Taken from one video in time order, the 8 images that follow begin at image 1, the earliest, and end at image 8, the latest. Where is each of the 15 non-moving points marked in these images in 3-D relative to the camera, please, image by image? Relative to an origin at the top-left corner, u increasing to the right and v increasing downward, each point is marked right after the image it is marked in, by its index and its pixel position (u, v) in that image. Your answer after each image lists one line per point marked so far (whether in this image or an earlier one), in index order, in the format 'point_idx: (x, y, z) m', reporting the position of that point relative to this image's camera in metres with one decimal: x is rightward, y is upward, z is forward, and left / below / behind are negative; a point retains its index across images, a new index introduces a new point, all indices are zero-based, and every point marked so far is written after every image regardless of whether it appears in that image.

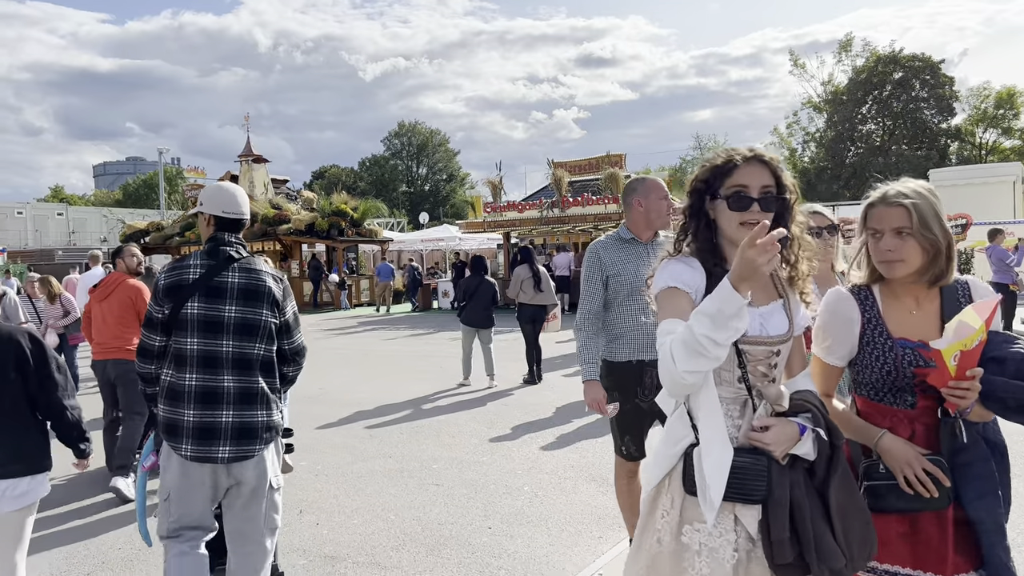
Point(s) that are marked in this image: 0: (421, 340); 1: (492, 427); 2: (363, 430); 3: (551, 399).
0: (-1.7, -1.0, +15.6) m
1: (-0.2, -1.2, +7.0) m
2: (-1.4, -1.2, +7.5) m
3: (+0.4, -1.1, +8.3) m
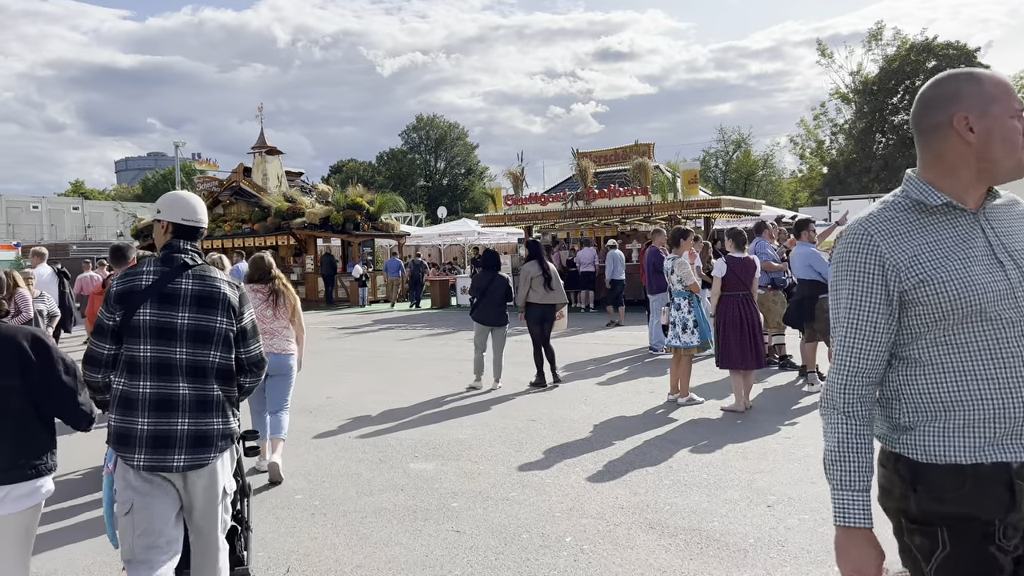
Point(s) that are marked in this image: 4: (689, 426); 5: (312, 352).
0: (-1.3, -0.9, +14.6) m
1: (+0.1, -1.2, +6.0) m
2: (-1.1, -1.2, +6.5) m
3: (+0.7, -1.1, +7.3) m
4: (+1.5, -1.1, +6.7) m
5: (-3.3, -1.0, +13.2) m
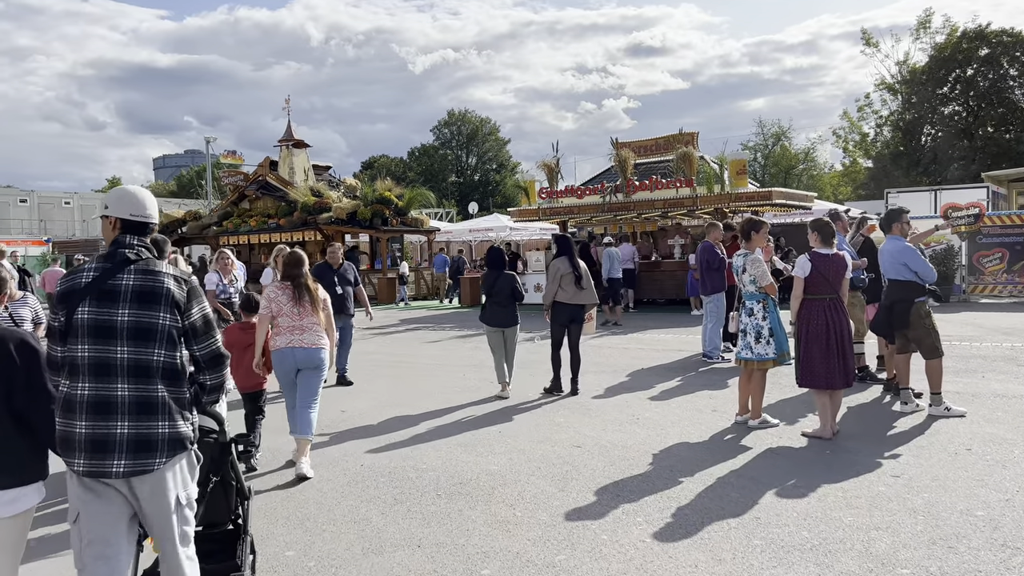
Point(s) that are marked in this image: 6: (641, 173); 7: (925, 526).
0: (-0.7, -0.9, +13.6) m
1: (+0.3, -1.2, +4.9) m
2: (-0.8, -1.2, +5.5) m
3: (+1.0, -1.1, +6.2) m
4: (+1.7, -1.2, +5.6) m
5: (-2.8, -1.0, +12.2) m
6: (+3.0, +2.7, +18.9) m
7: (+2.1, -1.2, +4.1) m
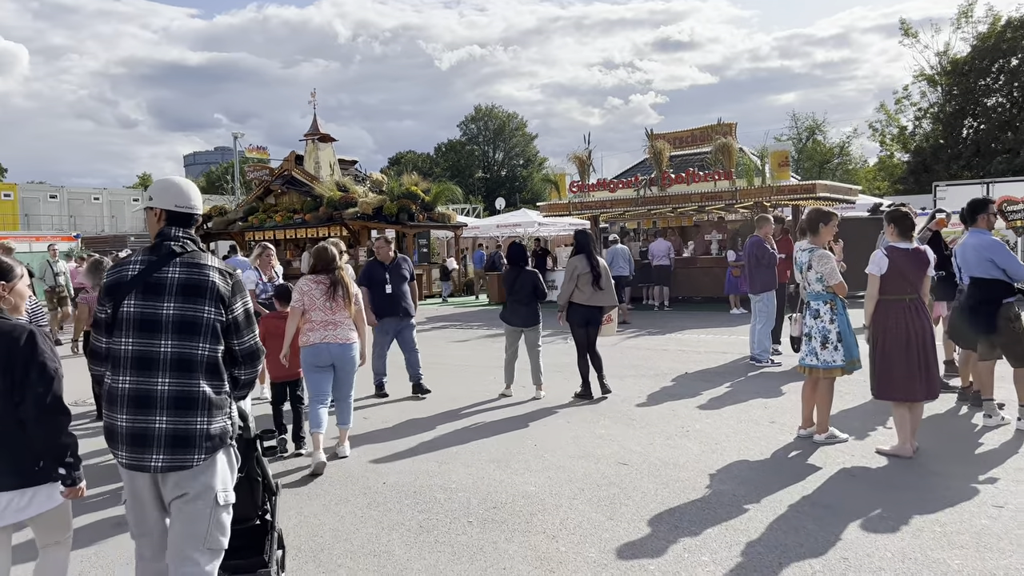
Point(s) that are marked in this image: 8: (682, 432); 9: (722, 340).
0: (-0.2, -0.9, +13.0) m
1: (+0.5, -1.2, +4.3) m
2: (-0.6, -1.2, +4.9) m
3: (+1.3, -1.1, +5.5) m
4: (+2.0, -1.2, +4.9) m
5: (-2.3, -0.9, +11.7) m
6: (+3.7, +2.8, +18.2) m
7: (+2.3, -1.2, +3.4) m
8: (+1.3, -1.1, +6.1) m
9: (+2.9, -0.7, +11.1) m
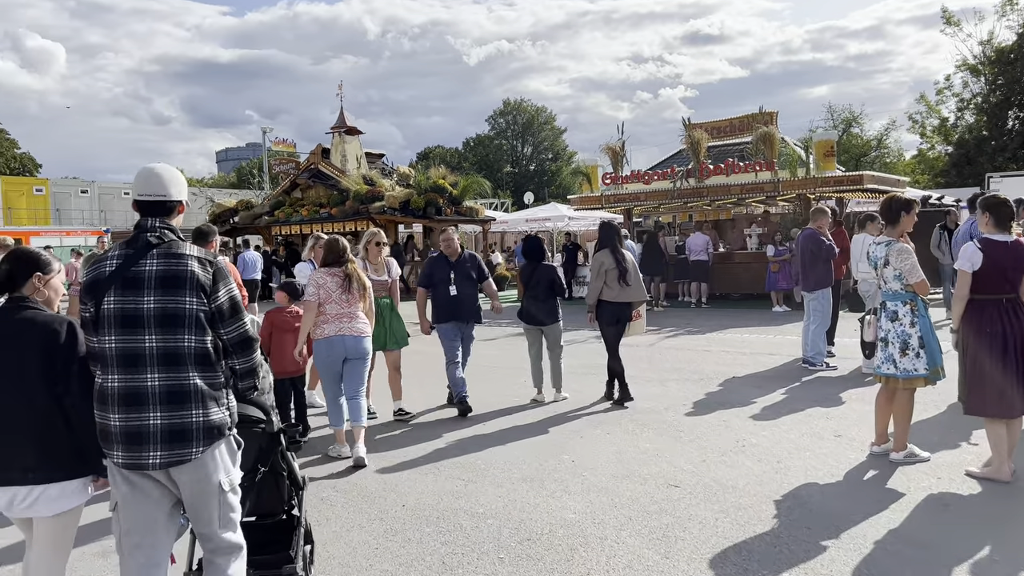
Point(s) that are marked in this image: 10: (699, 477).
0: (+0.3, -0.8, +12.3) m
1: (+0.7, -1.2, +3.6) m
2: (-0.4, -1.2, +4.3) m
3: (+1.5, -1.1, +4.9) m
4: (+2.2, -1.1, +4.3) m
5: (-1.9, -0.9, +11.2) m
6: (+4.4, +2.9, +17.4) m
7: (+2.4, -1.2, +2.7) m
8: (+1.5, -1.1, +5.5) m
9: (+3.3, -0.7, +10.4) m
10: (+1.1, -1.1, +4.8) m
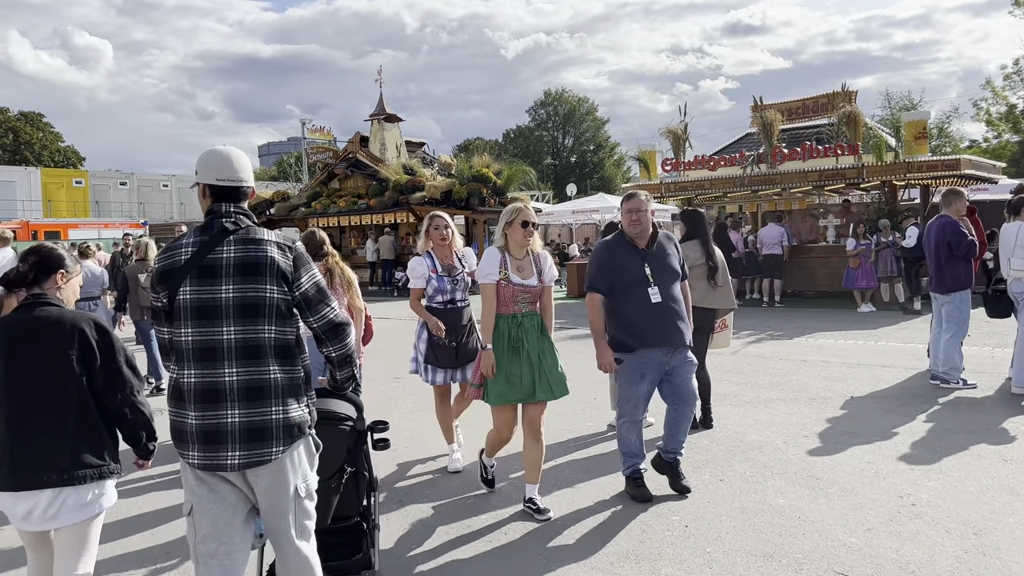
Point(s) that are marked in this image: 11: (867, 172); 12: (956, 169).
0: (+1.0, -0.8, +11.0) m
1: (+1.1, -1.2, +2.3) m
2: (0.0, -1.2, +3.0) m
3: (+1.9, -1.1, +3.5) m
4: (+2.6, -1.2, +2.8) m
5: (-1.2, -0.8, +9.9) m
6: (+5.4, +2.9, +15.8) m
7: (+2.8, -1.3, +1.3) m
8: (+2.0, -1.1, +4.1) m
9: (+4.0, -0.7, +8.9) m
10: (+1.5, -1.2, +3.4) m
11: (+6.0, +2.0, +13.7) m
12: (+7.1, +1.9, +12.9) m
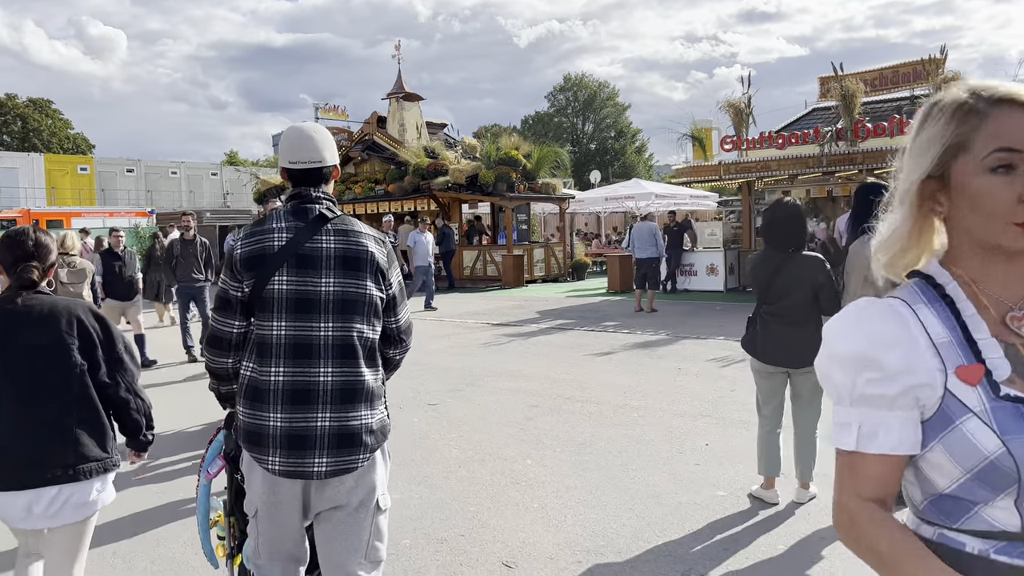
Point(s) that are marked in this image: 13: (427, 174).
0: (+1.6, -0.8, +9.1) m
1: (+1.5, -1.3, +0.4) m
2: (+0.5, -1.3, +1.2) m
3: (+2.4, -1.2, +1.6) m
4: (+3.0, -1.3, +1.0) m
5: (-0.6, -0.8, +8.1) m
6: (+6.1, +3.0, +13.8) m
7: (+3.2, -1.4, -0.6) m
8: (+2.5, -1.2, +2.2) m
9: (+4.6, -0.7, +7.0) m
10: (+2.0, -1.2, +1.5) m
11: (+6.7, +2.0, +11.7) m
12: (+7.8, +1.9, +10.9) m
13: (-2.1, +2.8, +20.1) m
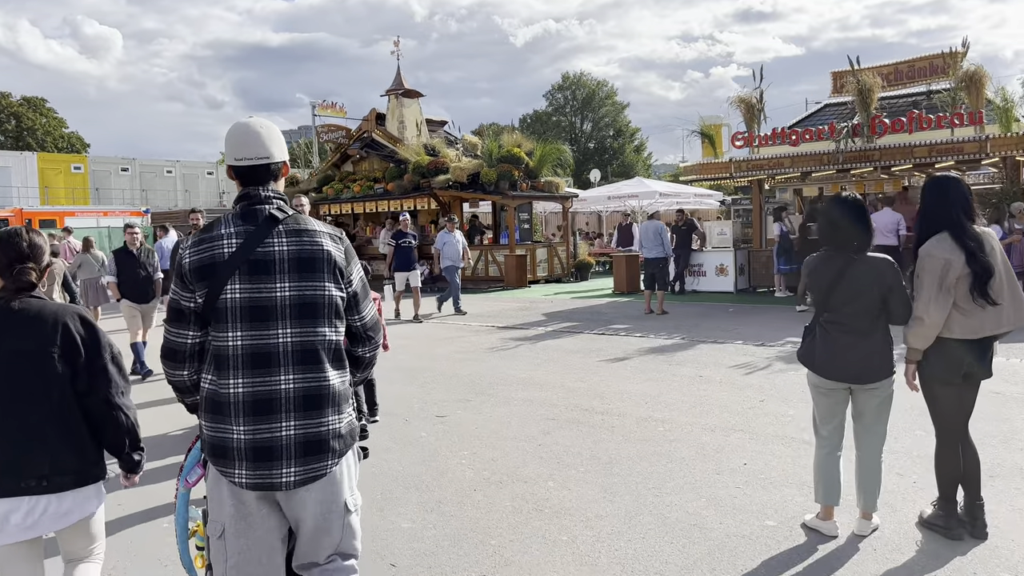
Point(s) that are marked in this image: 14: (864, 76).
0: (+1.7, -0.8, +8.7) m
1: (+1.7, -1.4, 0.0) m
2: (+0.6, -1.4, +0.7) m
3: (+2.5, -1.3, +1.2) m
4: (+3.2, -1.3, +0.5) m
5: (-0.5, -0.9, +7.7) m
6: (+6.1, +3.0, +13.4) m
7: (+3.3, -1.4, -1.0) m
8: (+2.6, -1.2, +1.8) m
9: (+4.7, -0.7, +6.6) m
10: (+2.1, -1.3, +1.1) m
11: (+6.8, +2.0, +11.3) m
12: (+7.8, +1.9, +10.5) m
13: (-2.1, +2.8, +19.7) m
14: (+5.6, +3.4, +13.0) m
